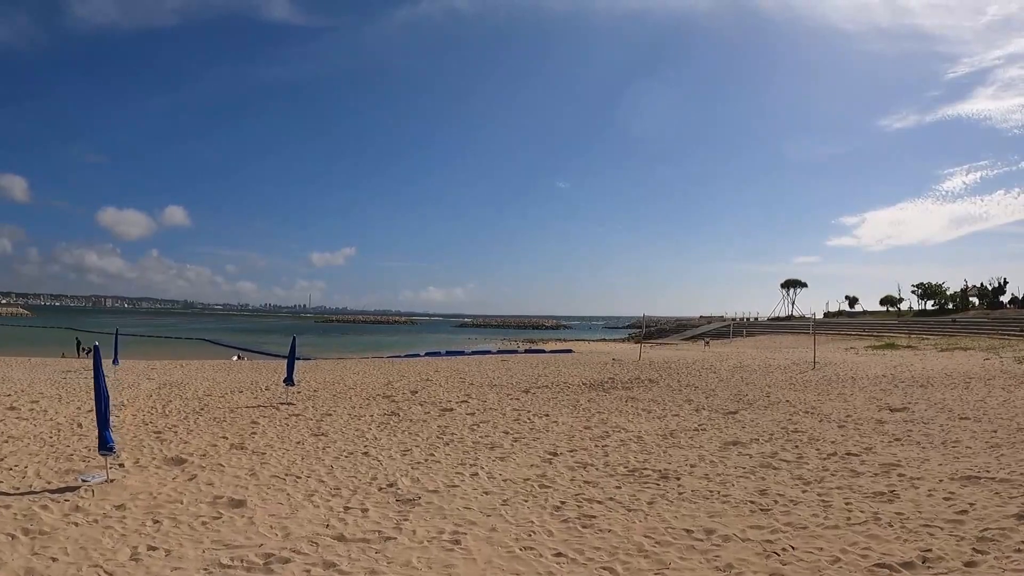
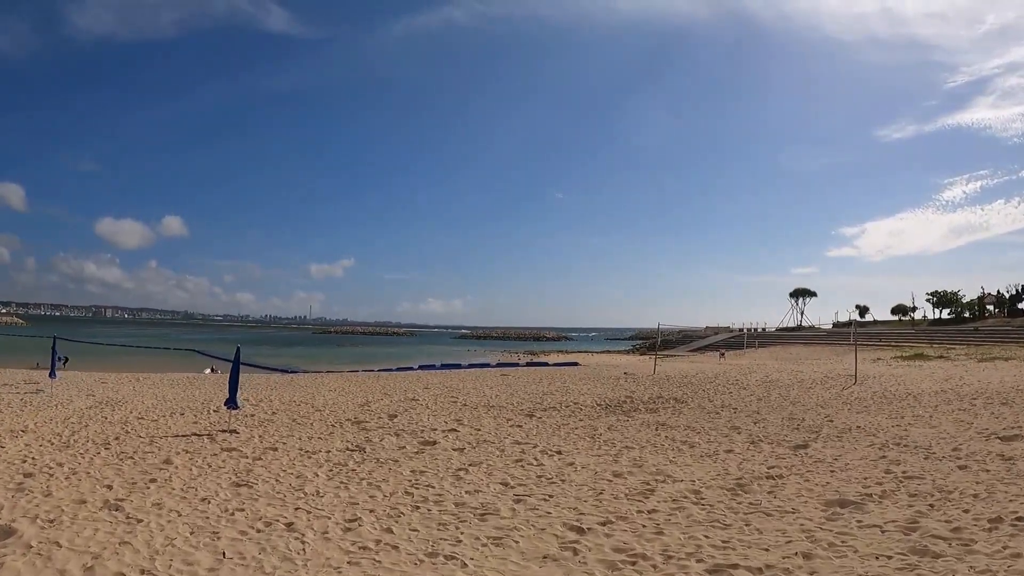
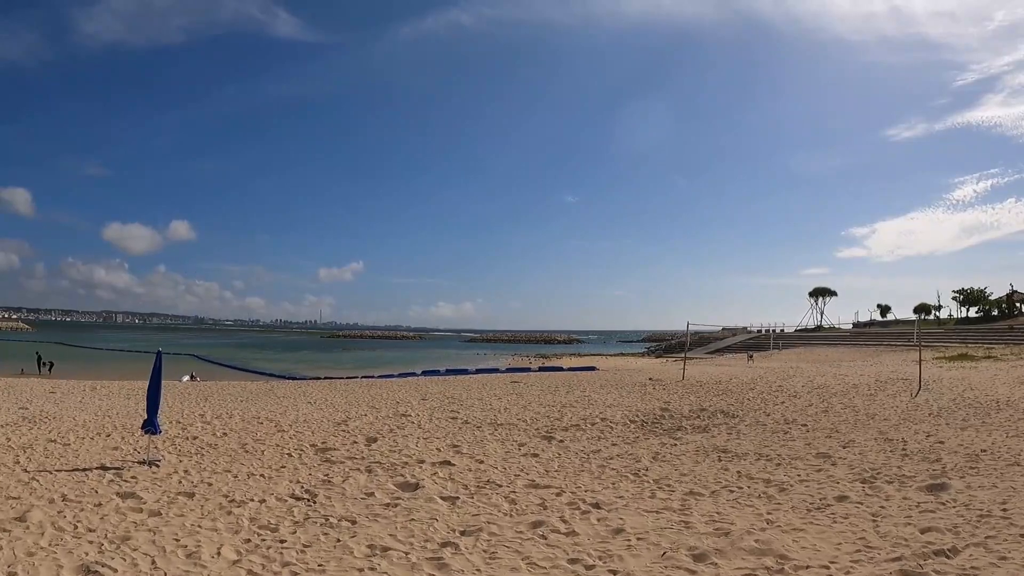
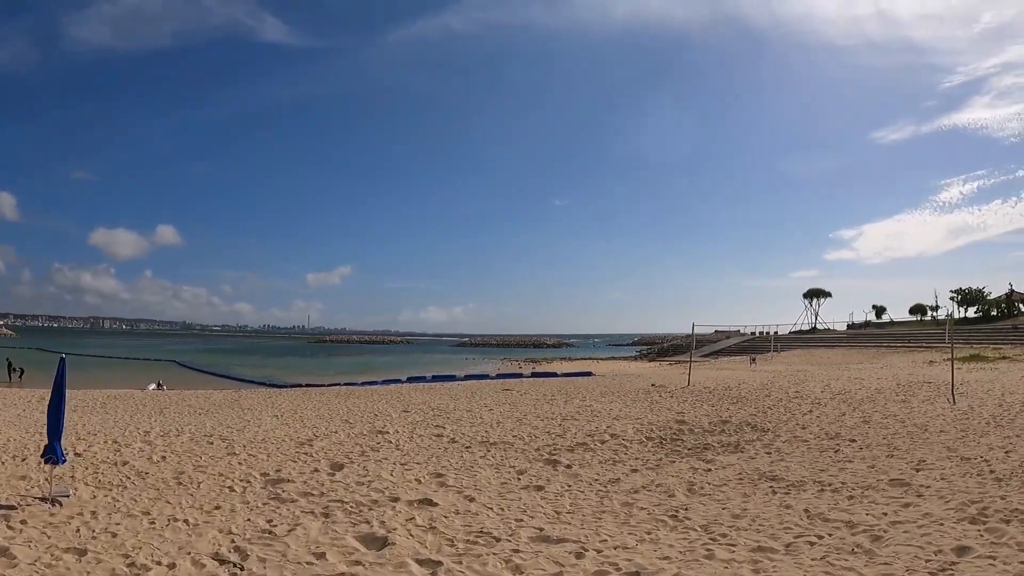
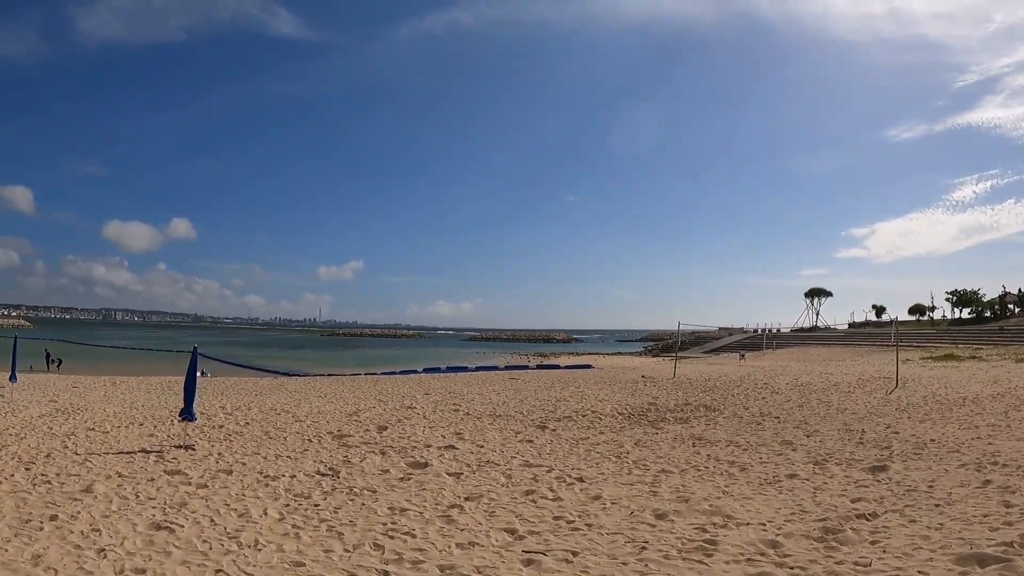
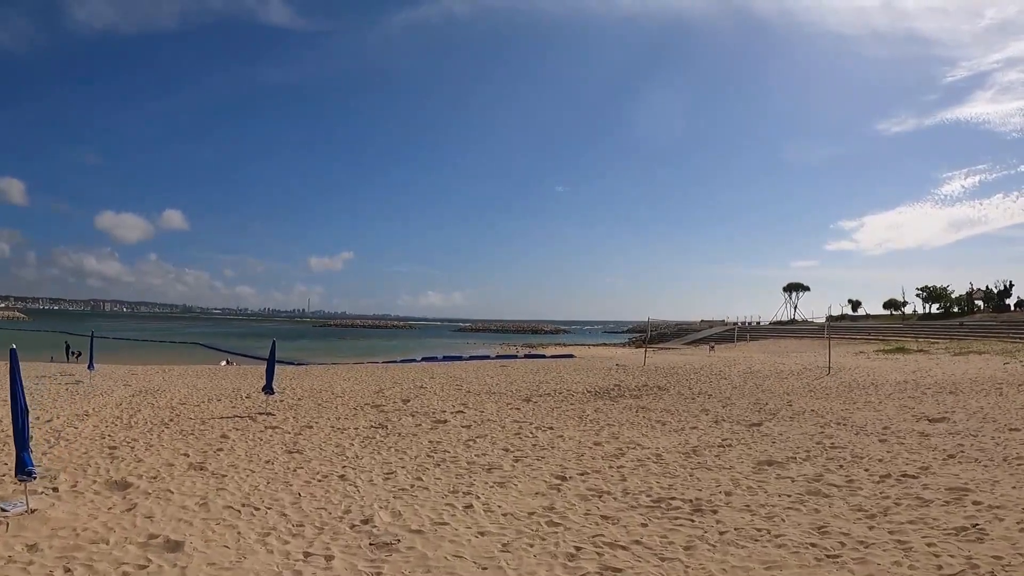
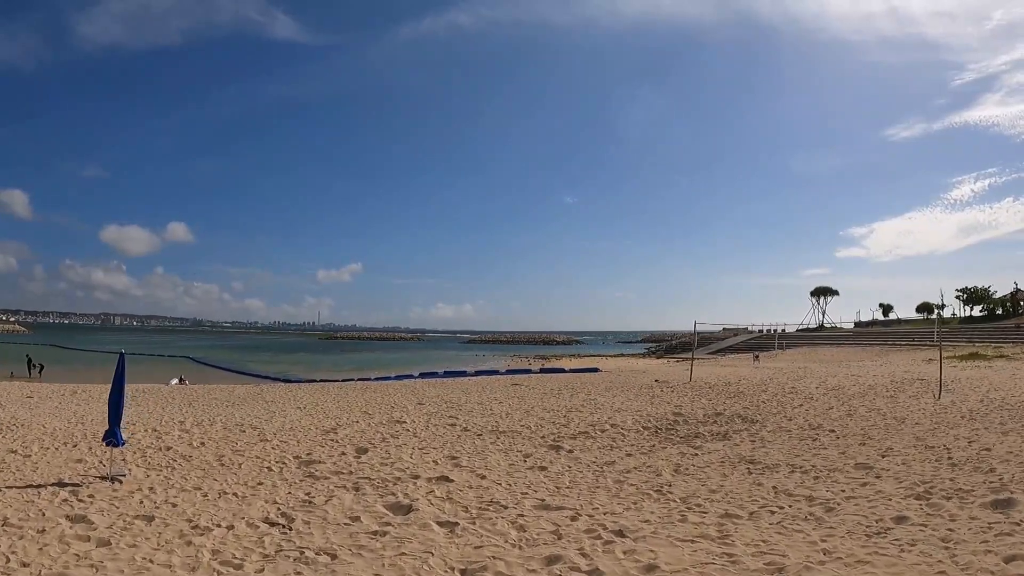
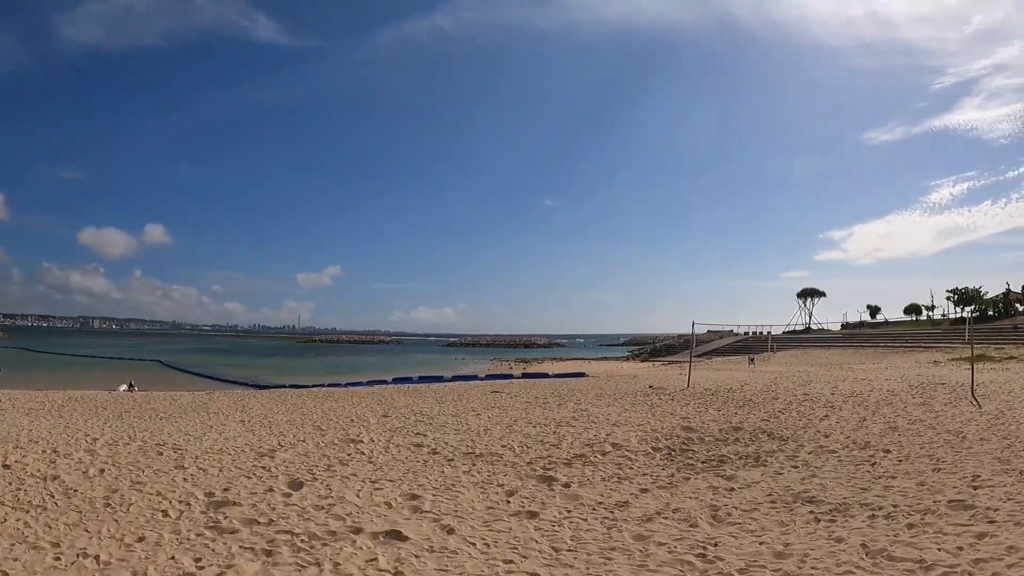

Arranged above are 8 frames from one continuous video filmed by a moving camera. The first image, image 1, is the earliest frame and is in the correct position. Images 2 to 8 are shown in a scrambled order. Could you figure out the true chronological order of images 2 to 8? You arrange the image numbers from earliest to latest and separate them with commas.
6, 2, 5, 3, 7, 4, 8
